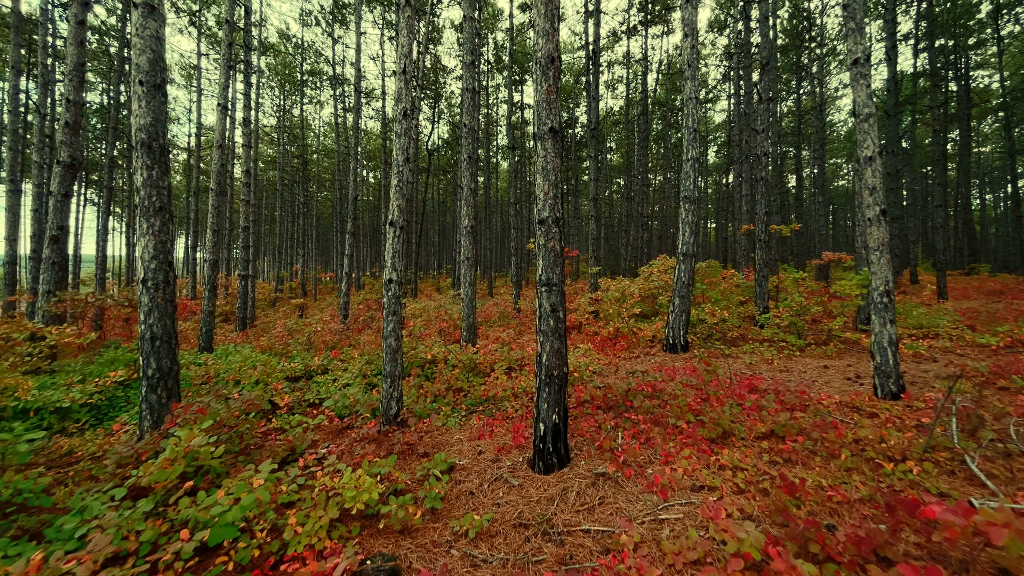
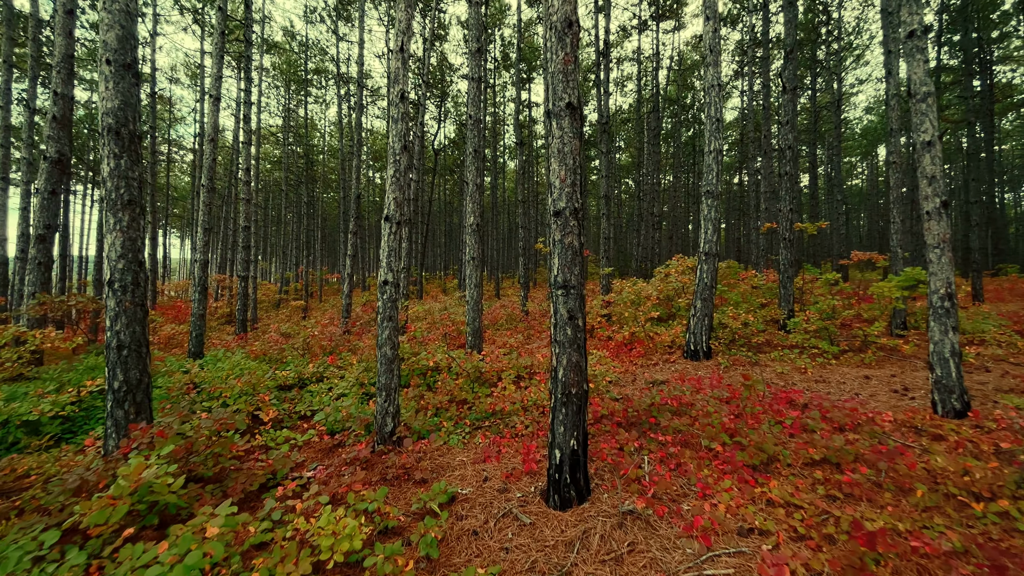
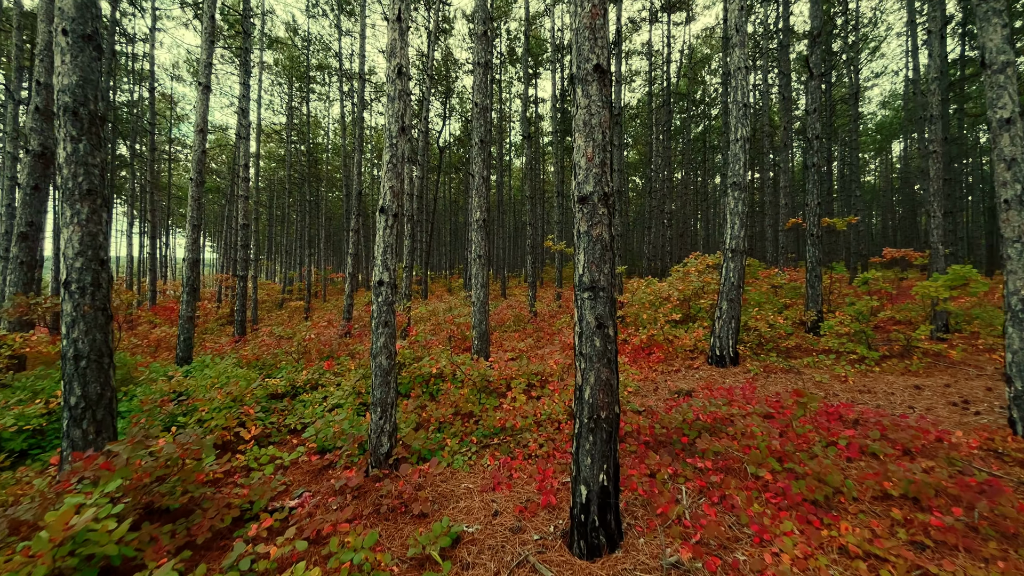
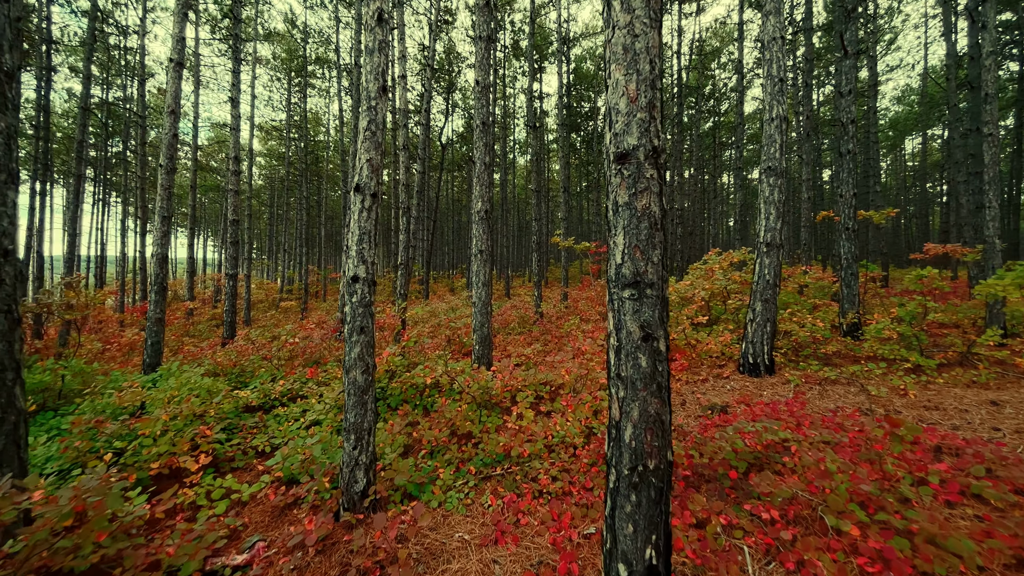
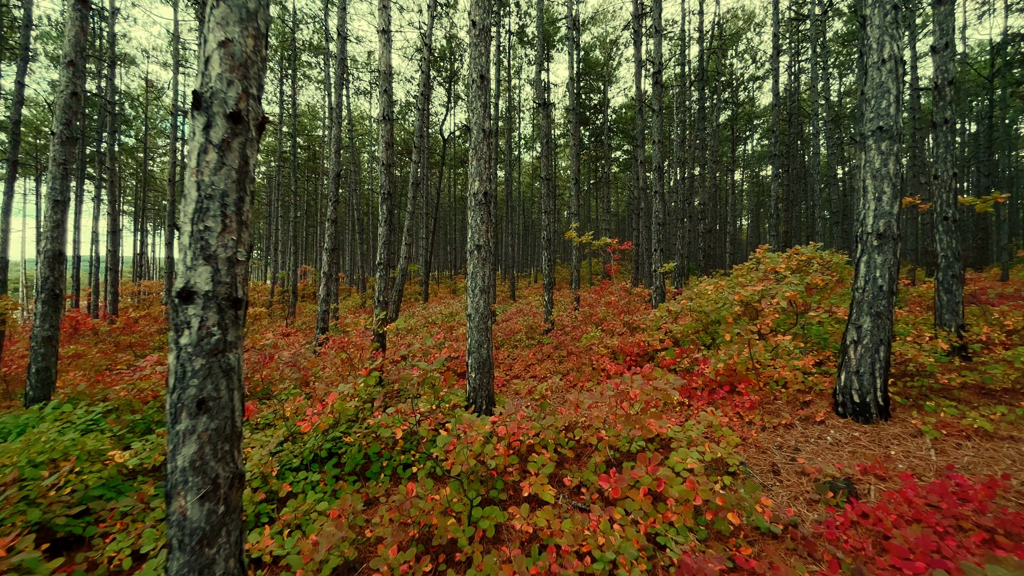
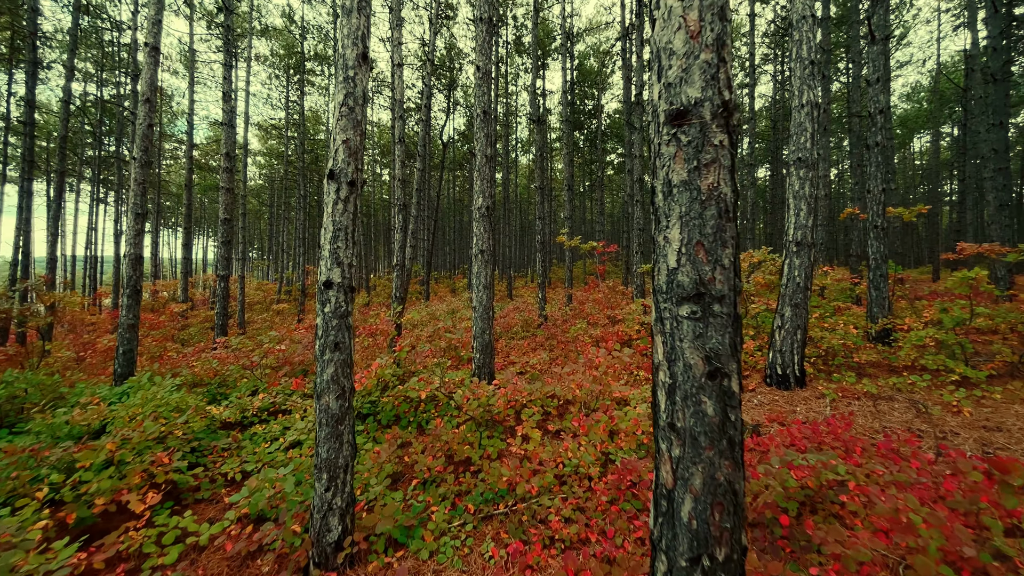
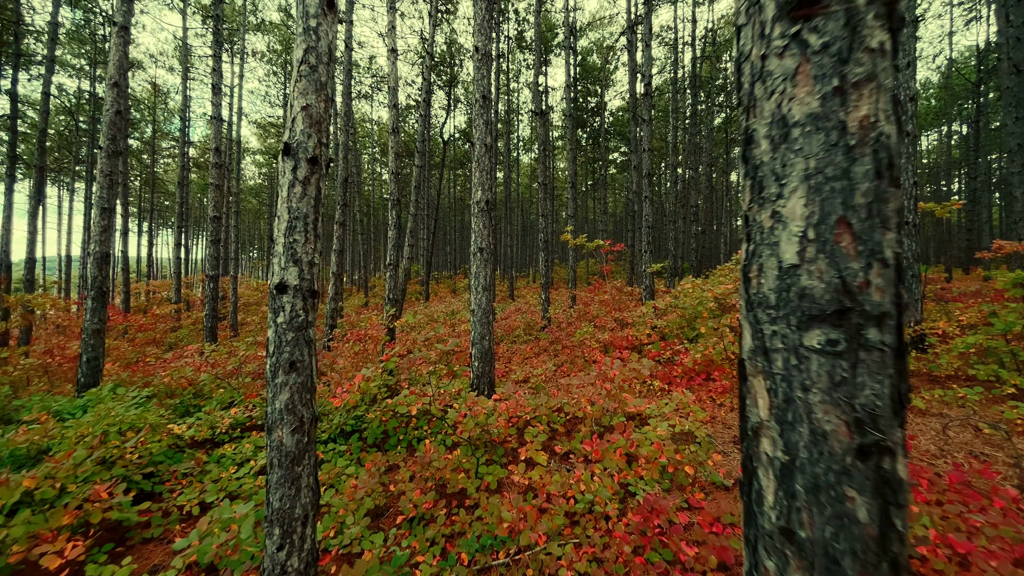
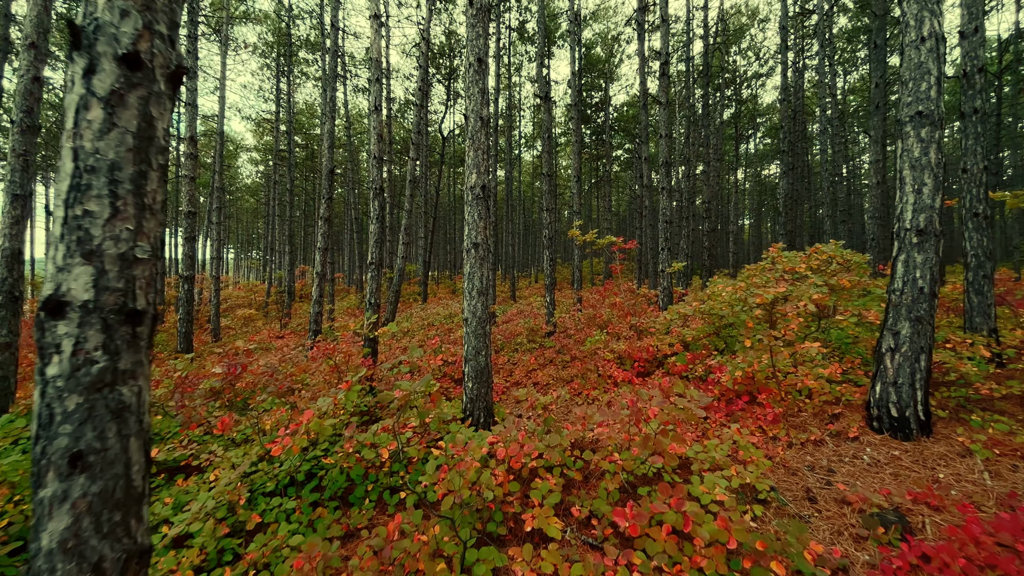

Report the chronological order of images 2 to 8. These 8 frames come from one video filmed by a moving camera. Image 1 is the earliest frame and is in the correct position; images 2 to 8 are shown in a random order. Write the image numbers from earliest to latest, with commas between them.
2, 3, 4, 6, 7, 5, 8
